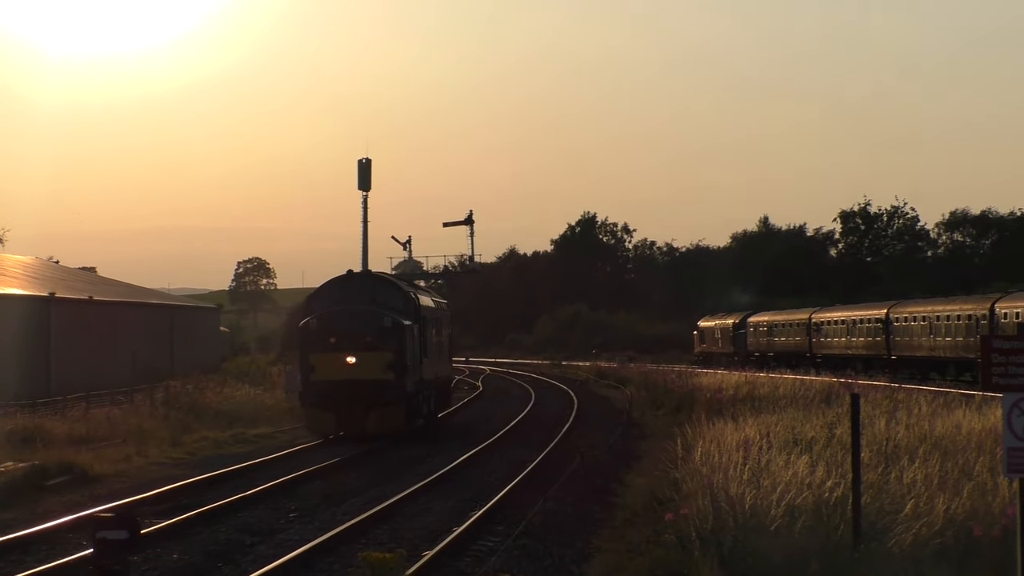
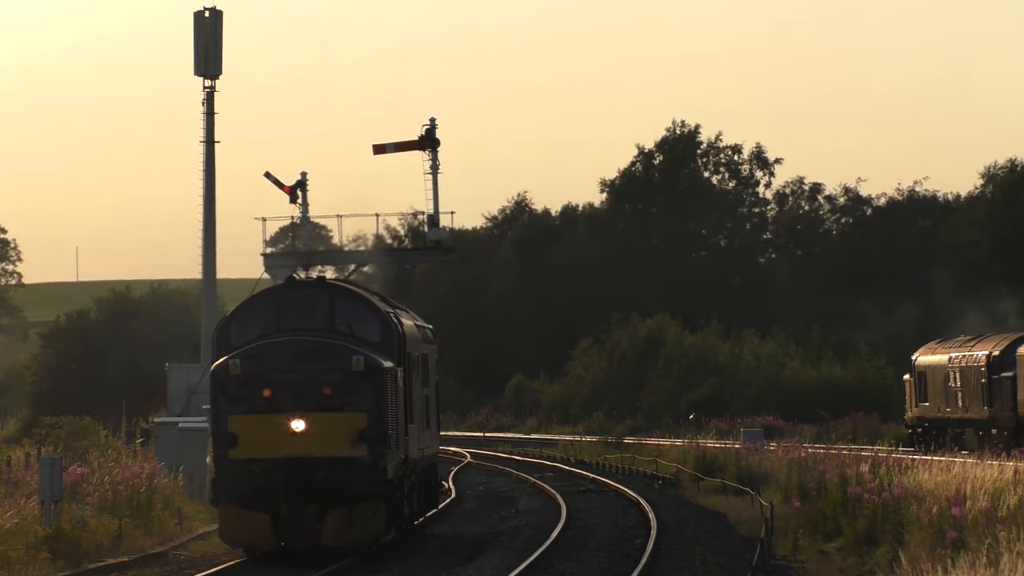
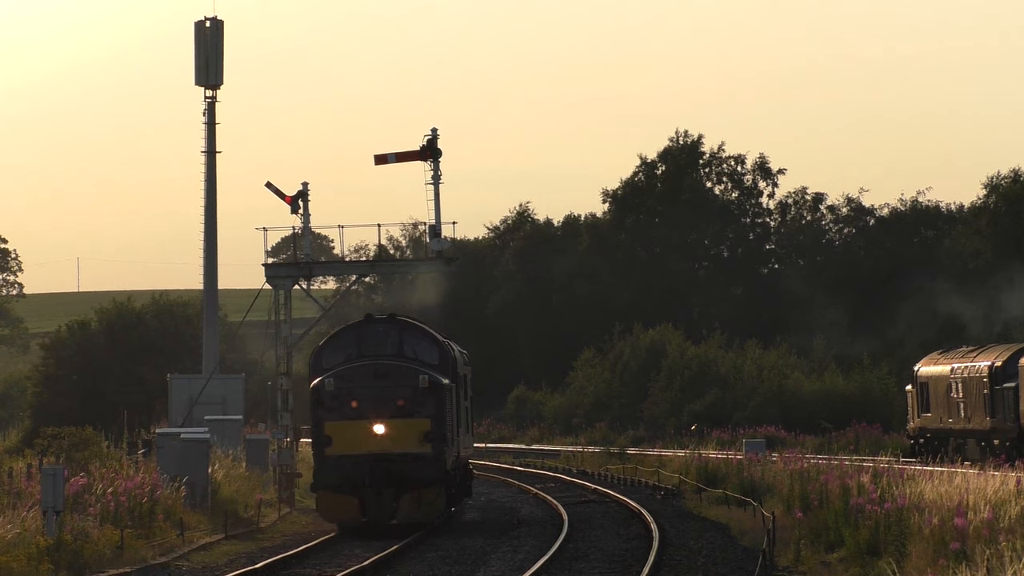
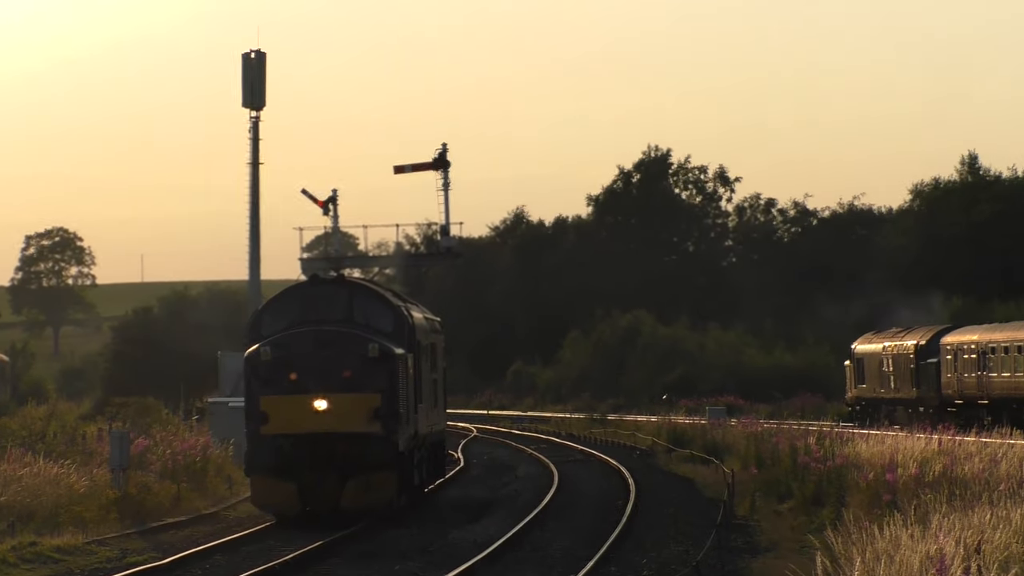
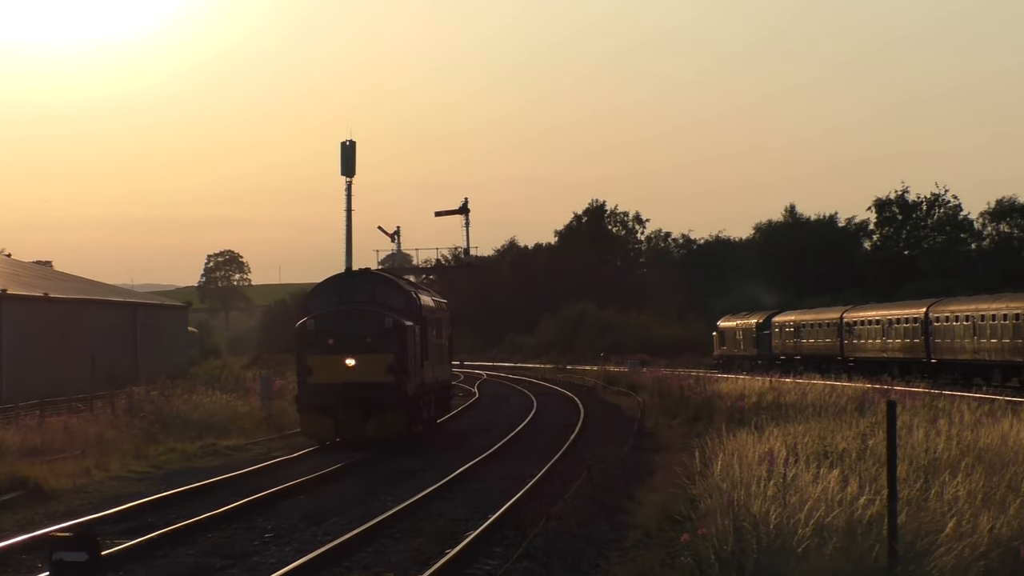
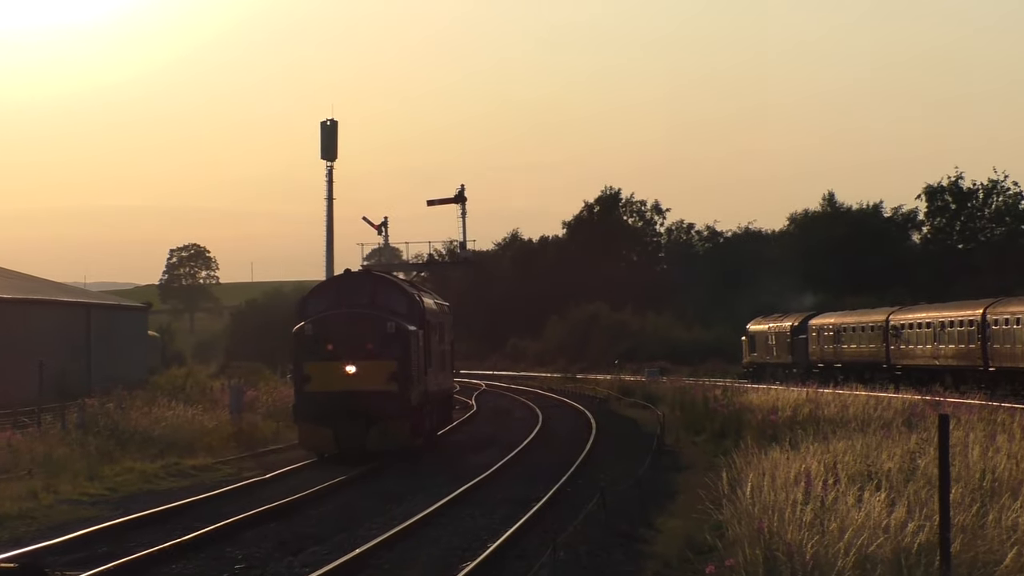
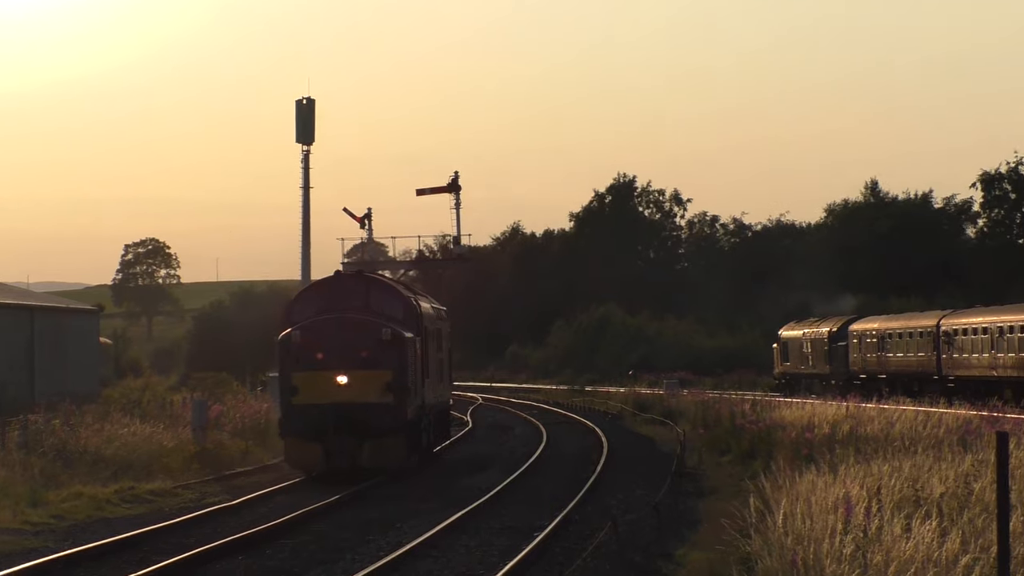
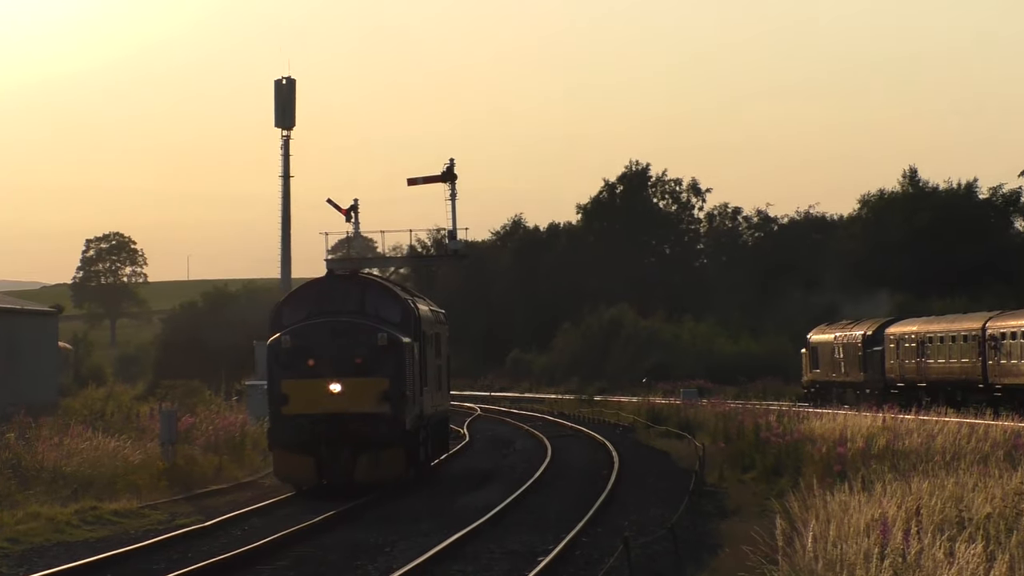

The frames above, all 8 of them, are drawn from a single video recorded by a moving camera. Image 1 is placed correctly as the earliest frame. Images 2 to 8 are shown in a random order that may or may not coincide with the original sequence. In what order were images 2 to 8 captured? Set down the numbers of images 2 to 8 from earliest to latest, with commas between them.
5, 6, 7, 8, 4, 2, 3
